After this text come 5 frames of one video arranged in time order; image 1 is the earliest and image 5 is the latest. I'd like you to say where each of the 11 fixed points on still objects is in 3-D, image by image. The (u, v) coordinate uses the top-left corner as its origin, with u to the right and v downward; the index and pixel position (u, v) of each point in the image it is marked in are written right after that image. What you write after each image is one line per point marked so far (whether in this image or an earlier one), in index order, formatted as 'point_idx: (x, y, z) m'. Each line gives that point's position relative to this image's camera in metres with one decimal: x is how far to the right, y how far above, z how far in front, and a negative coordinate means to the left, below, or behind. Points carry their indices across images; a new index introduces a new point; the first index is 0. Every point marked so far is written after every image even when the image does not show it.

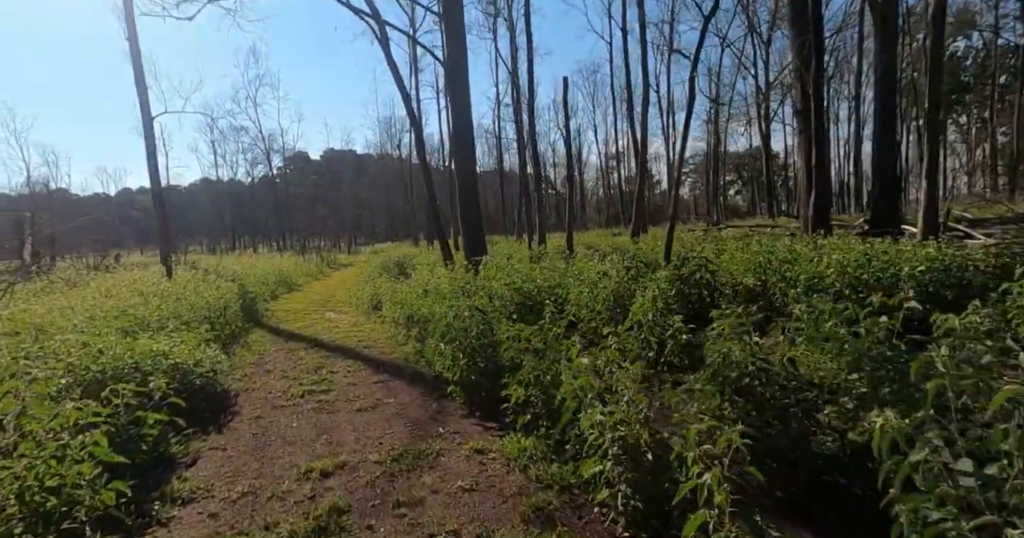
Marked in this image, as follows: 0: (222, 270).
0: (-9.9, 0.0, +17.5) m
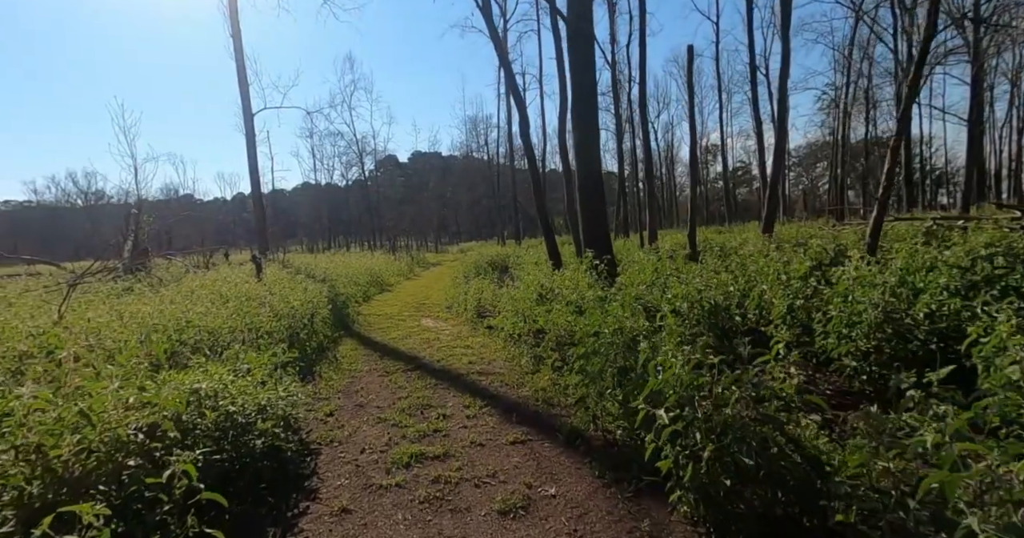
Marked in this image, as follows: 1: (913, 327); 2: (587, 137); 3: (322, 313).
0: (-6.4, 0.0, +16.4) m
1: (+3.3, -0.5, +4.3) m
2: (+1.6, +2.8, +10.7) m
3: (-3.7, -0.8, +9.9) m
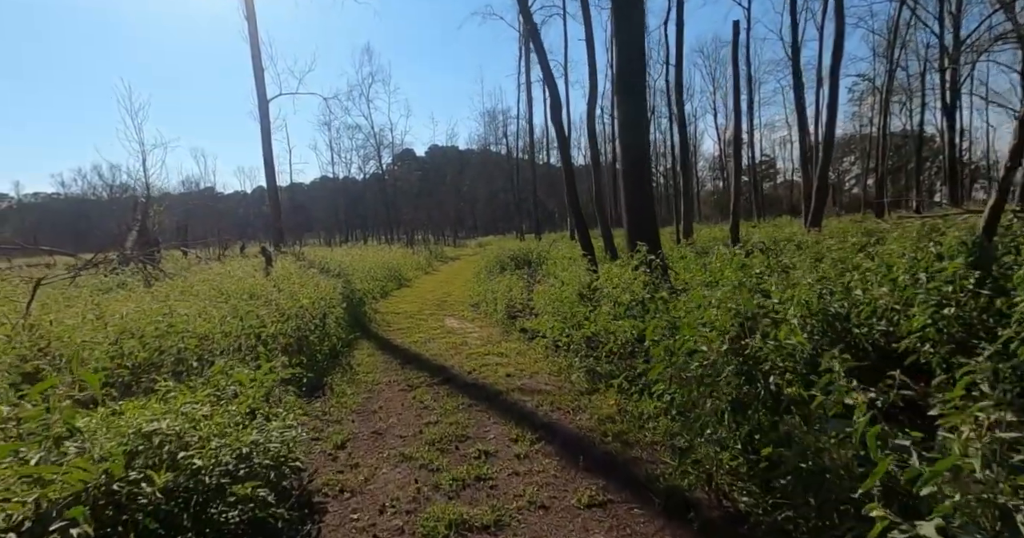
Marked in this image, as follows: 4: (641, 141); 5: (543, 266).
0: (-5.5, +0.2, +15.4) m
1: (+3.8, -0.5, +3.0) m
2: (+2.3, +2.8, +9.4) m
3: (-3.0, -0.7, +8.8) m
4: (+2.4, +2.4, +9.4) m
5: (+0.9, +0.1, +14.4) m
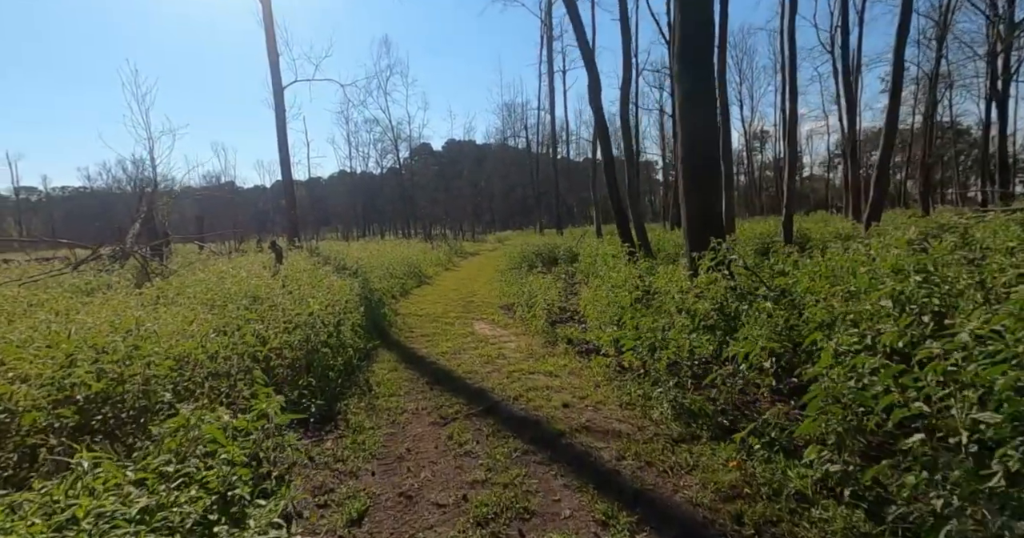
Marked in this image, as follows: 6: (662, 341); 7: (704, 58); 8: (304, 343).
0: (-4.7, +0.3, +14.3) m
1: (+4.3, -0.6, +1.6) m
2: (+3.0, +2.8, +8.0) m
3: (-2.4, -0.7, +7.6) m
4: (+3.0, +2.4, +8.0) m
5: (+1.7, +0.2, +13.1) m
6: (+1.6, -0.8, +5.5) m
7: (+3.0, +3.4, +7.9) m
8: (-2.3, -0.8, +5.9) m
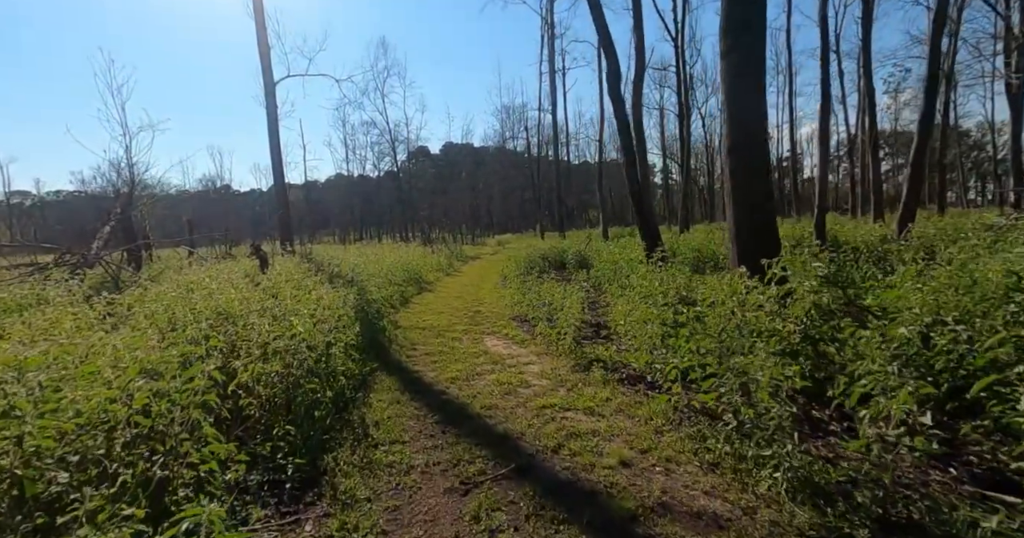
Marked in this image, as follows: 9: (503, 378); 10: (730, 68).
0: (-4.4, +0.1, +13.0) m
1: (+4.6, -0.7, +0.3) m
2: (+3.2, +2.7, +6.8) m
3: (-2.1, -0.9, +6.4) m
4: (+3.3, +2.3, +6.8) m
5: (+2.0, 0.0, +11.9) m
6: (+1.9, -0.9, +4.3) m
7: (+3.2, +3.3, +6.7) m
8: (-2.0, -0.9, +4.7) m
9: (-0.1, -1.3, +6.2) m
10: (+3.0, +2.9, +6.9) m
